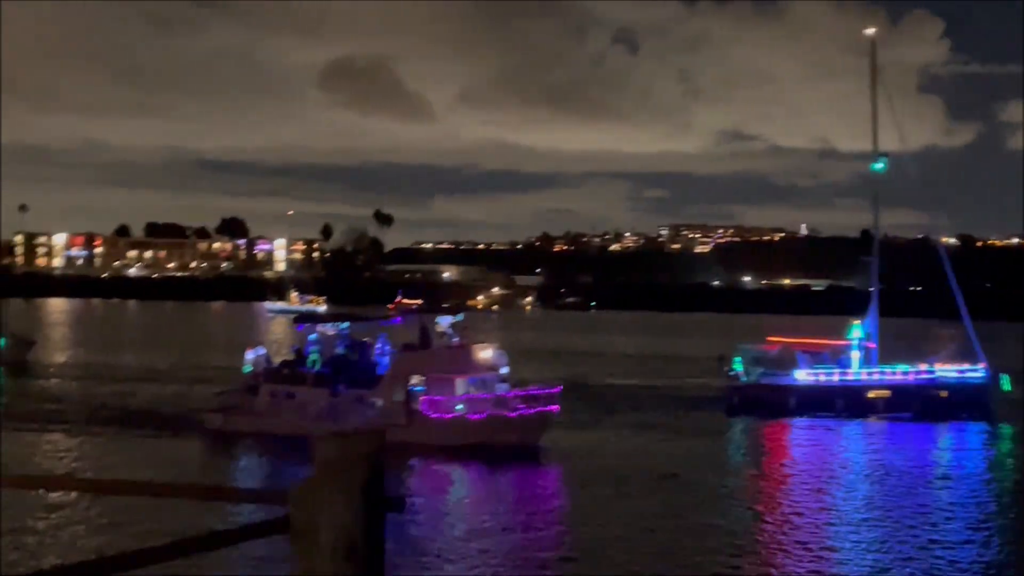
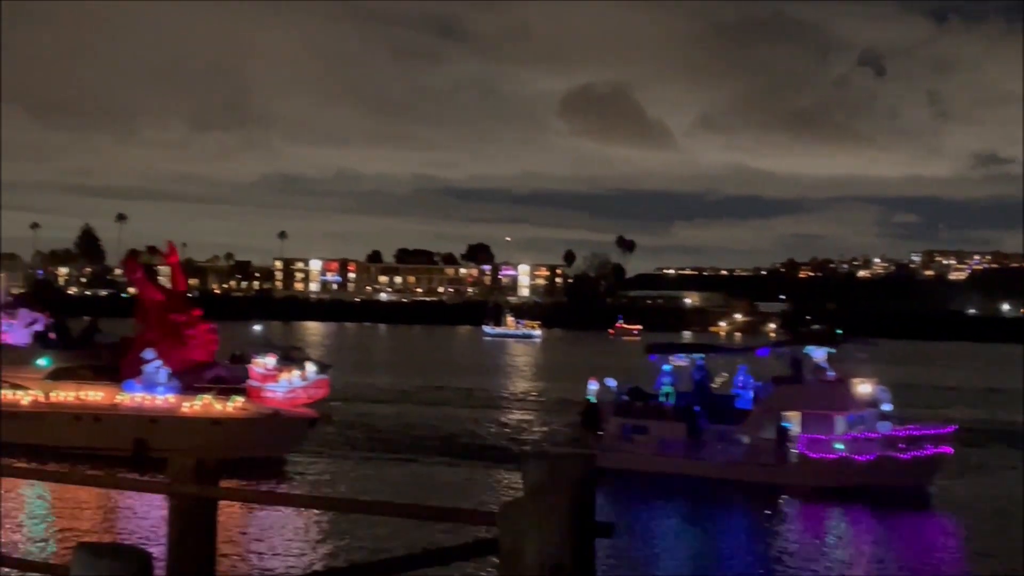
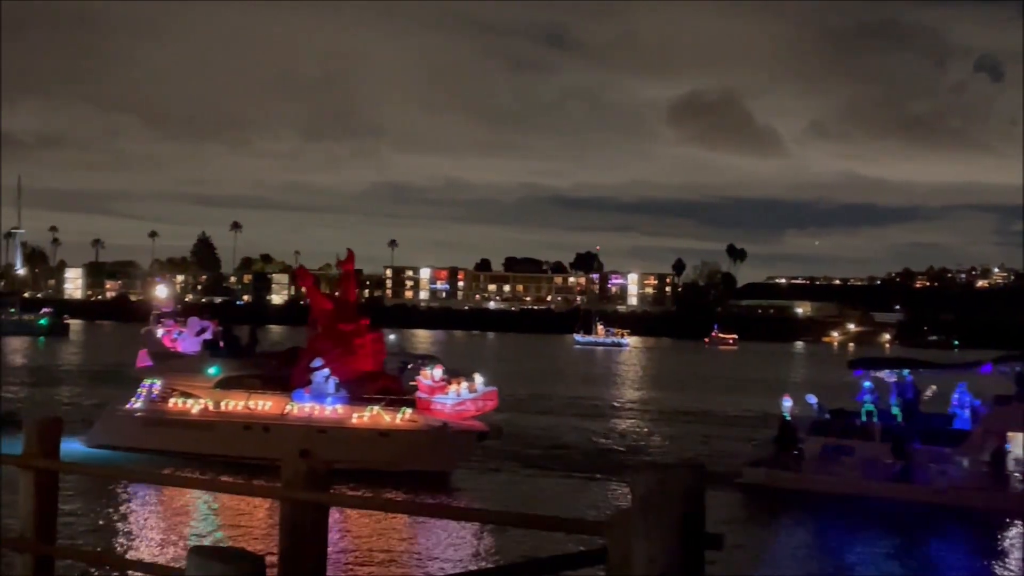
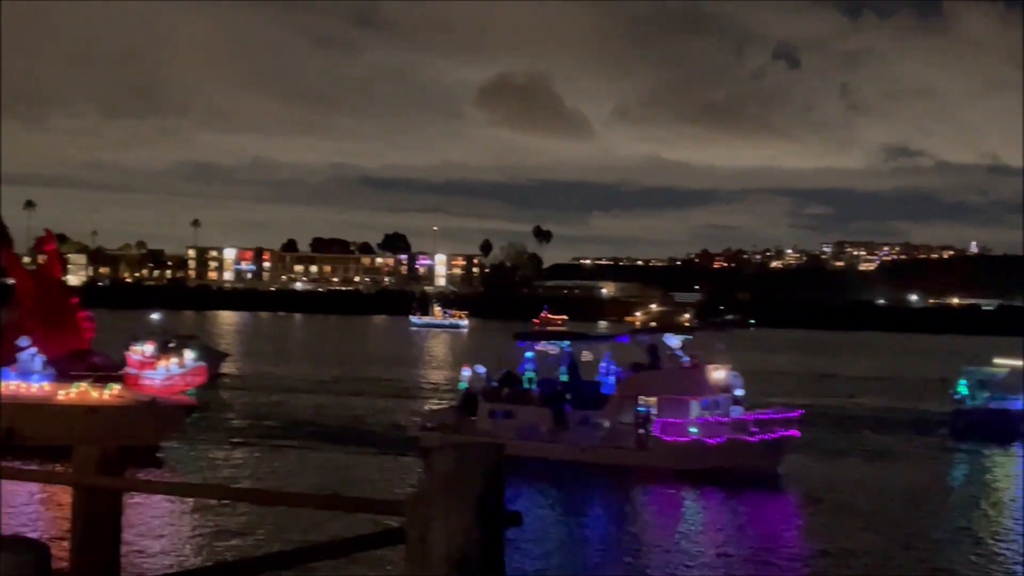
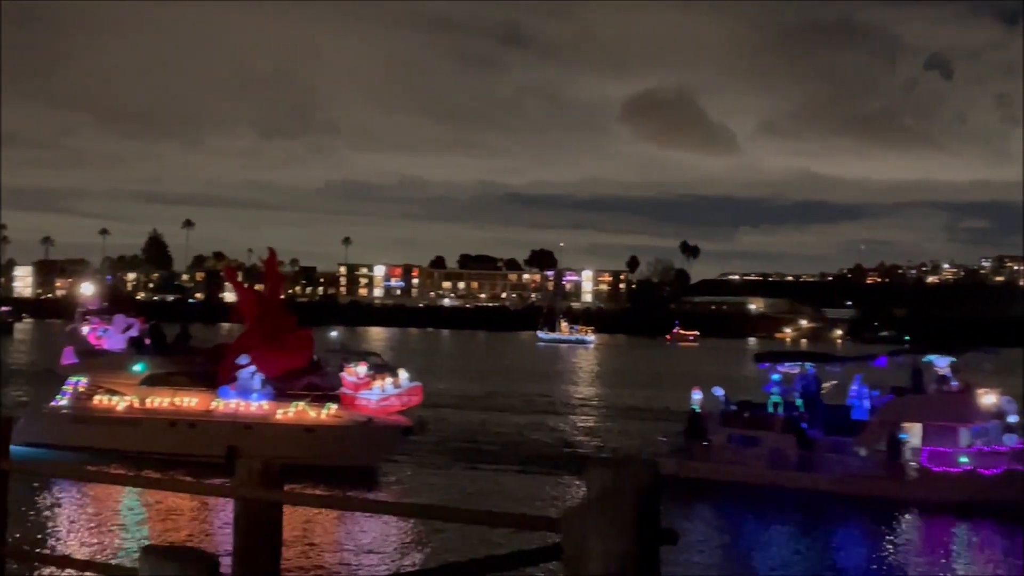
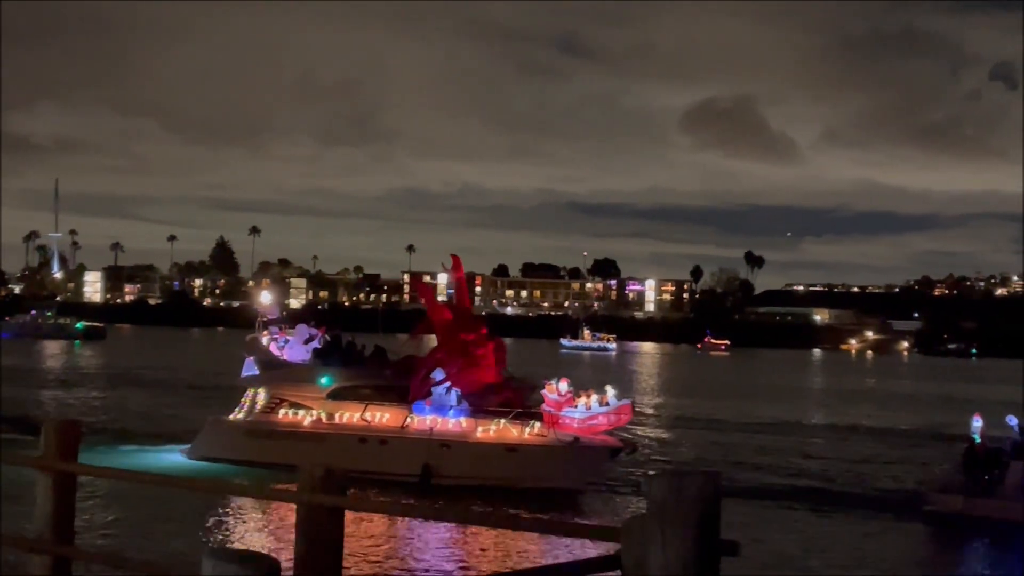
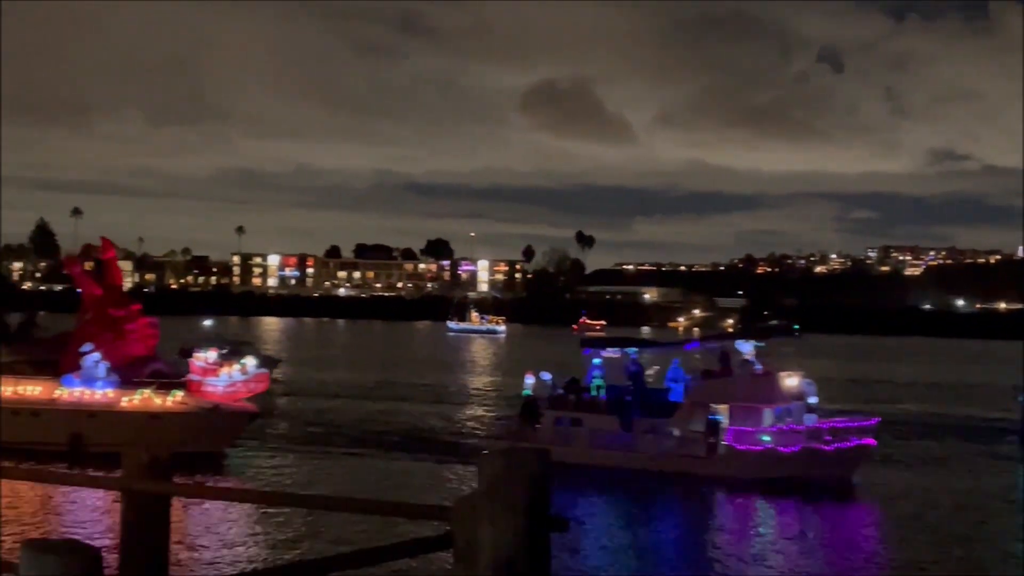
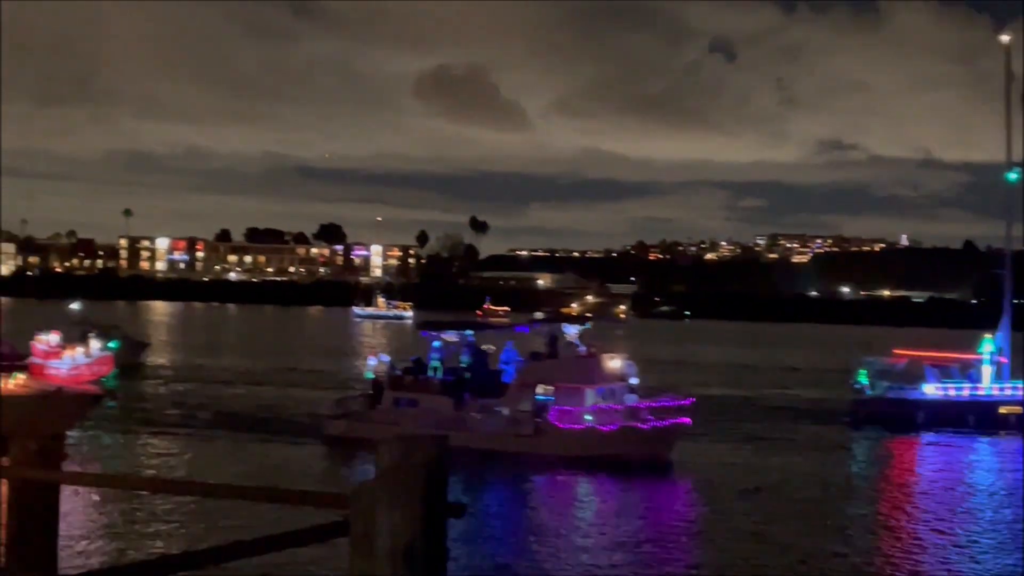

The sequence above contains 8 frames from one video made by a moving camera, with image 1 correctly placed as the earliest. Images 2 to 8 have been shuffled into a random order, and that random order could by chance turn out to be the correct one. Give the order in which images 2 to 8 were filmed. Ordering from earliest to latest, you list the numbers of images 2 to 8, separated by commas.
8, 4, 7, 2, 5, 3, 6
